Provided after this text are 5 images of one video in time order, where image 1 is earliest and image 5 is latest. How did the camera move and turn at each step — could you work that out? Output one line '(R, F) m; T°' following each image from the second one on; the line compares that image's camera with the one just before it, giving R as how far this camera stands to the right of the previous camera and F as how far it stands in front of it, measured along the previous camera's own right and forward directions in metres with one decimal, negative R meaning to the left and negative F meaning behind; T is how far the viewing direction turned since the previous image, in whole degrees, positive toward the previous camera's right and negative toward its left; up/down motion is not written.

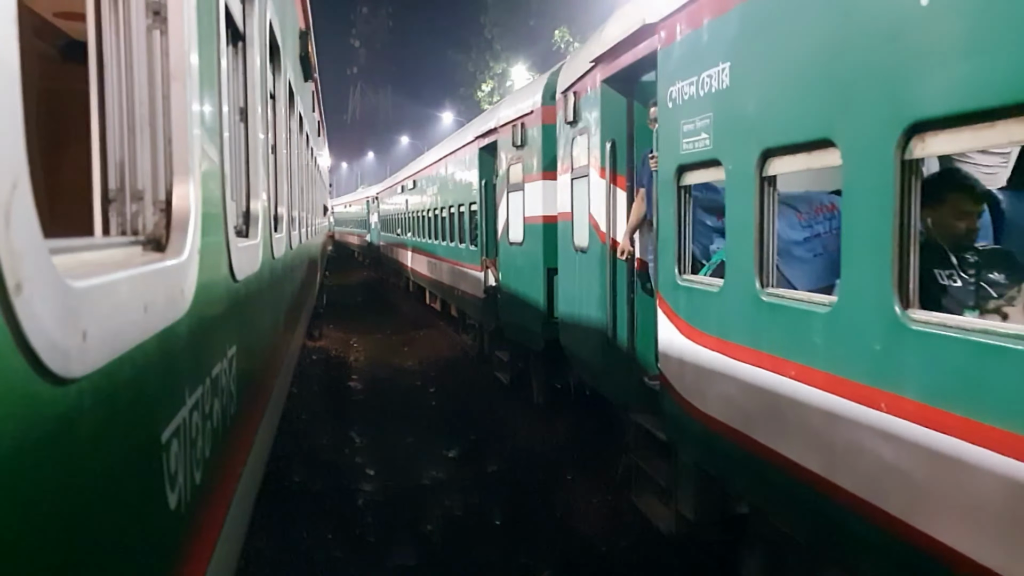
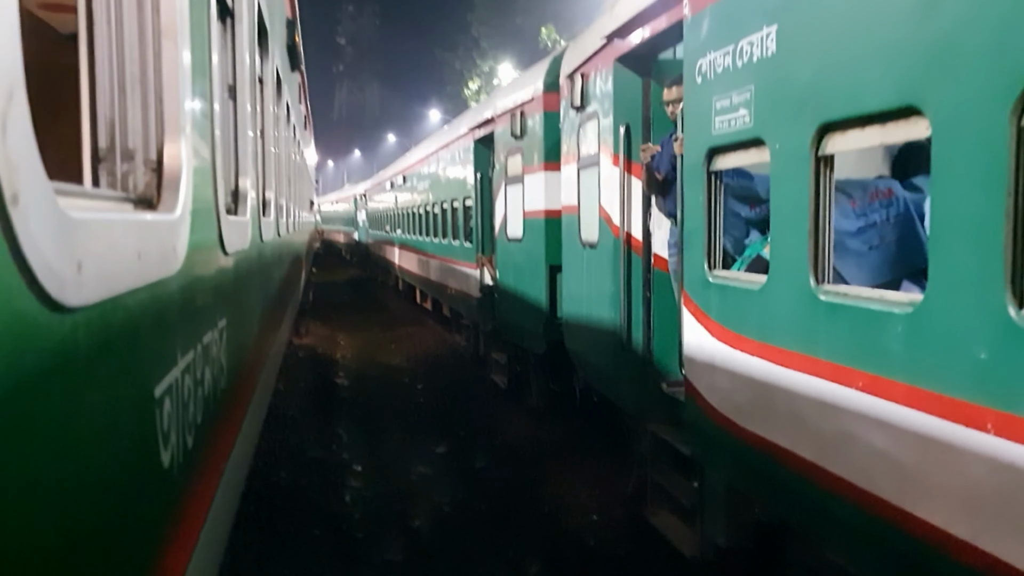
(-0.1, +0.5) m; +1°
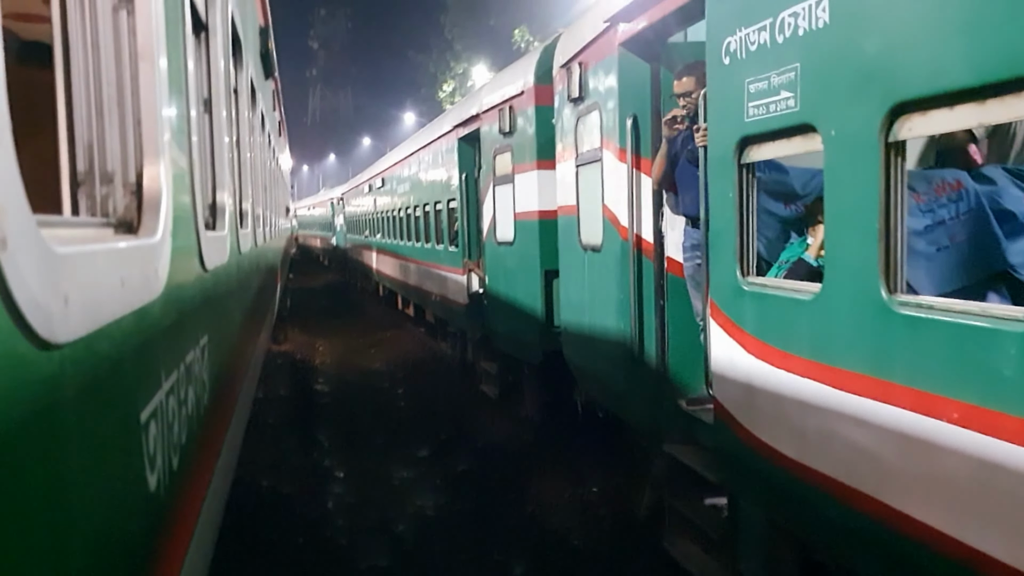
(-0.1, +0.5) m; +2°
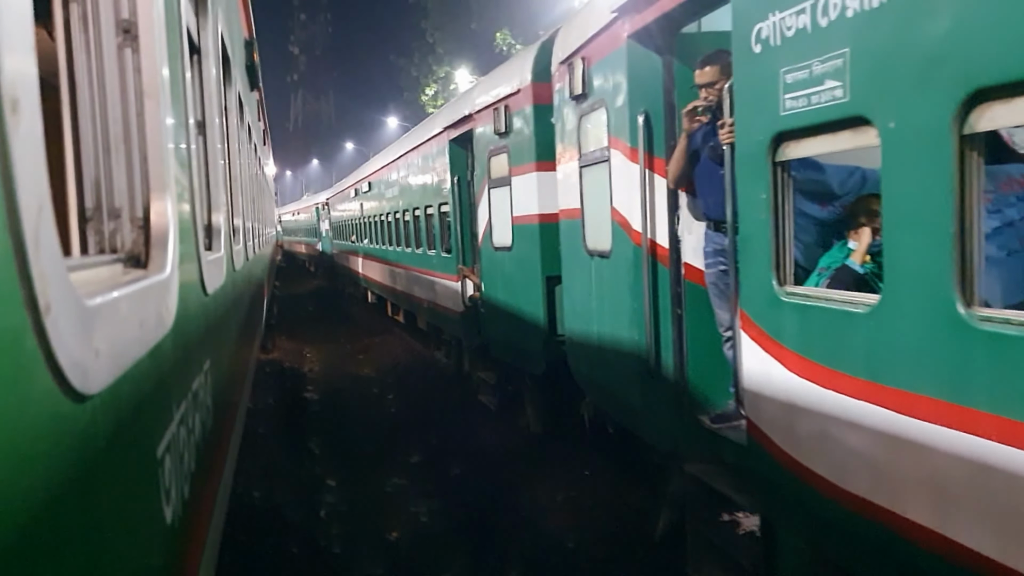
(-0.1, +0.3) m; +1°
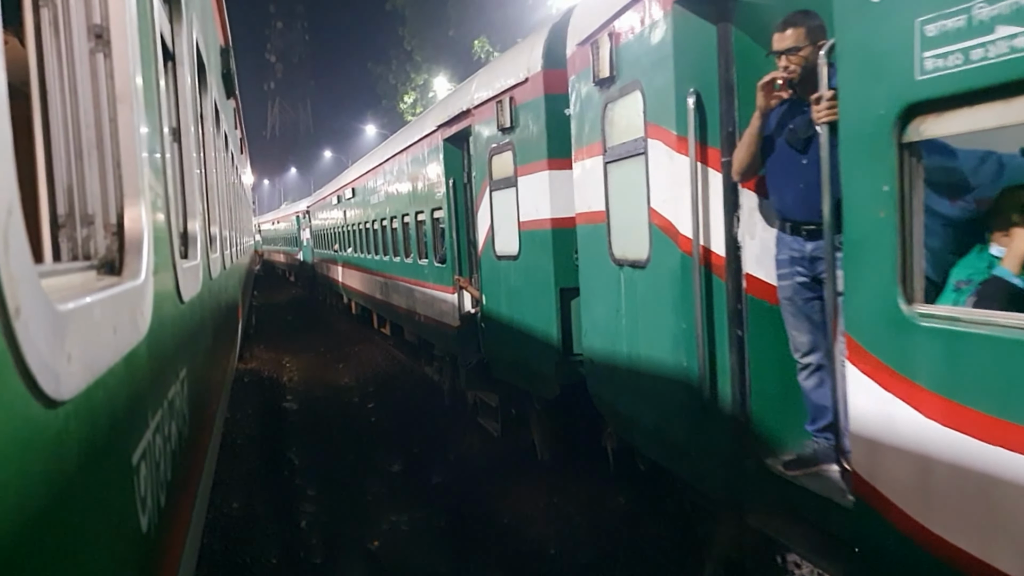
(-0.2, +0.7) m; +1°
